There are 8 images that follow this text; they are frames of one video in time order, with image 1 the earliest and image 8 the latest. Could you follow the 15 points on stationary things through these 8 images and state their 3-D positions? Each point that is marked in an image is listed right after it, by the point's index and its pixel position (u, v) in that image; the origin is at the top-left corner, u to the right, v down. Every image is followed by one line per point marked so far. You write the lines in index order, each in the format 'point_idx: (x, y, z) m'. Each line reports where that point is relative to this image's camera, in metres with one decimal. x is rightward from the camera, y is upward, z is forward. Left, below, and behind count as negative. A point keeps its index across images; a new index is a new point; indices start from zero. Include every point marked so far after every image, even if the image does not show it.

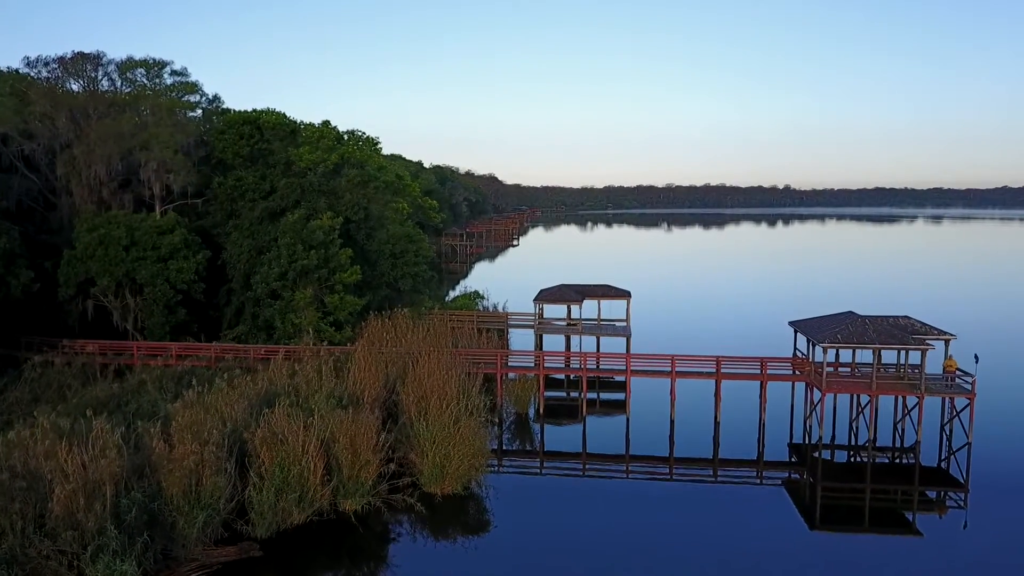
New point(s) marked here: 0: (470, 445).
0: (-0.8, -3.2, +16.1) m
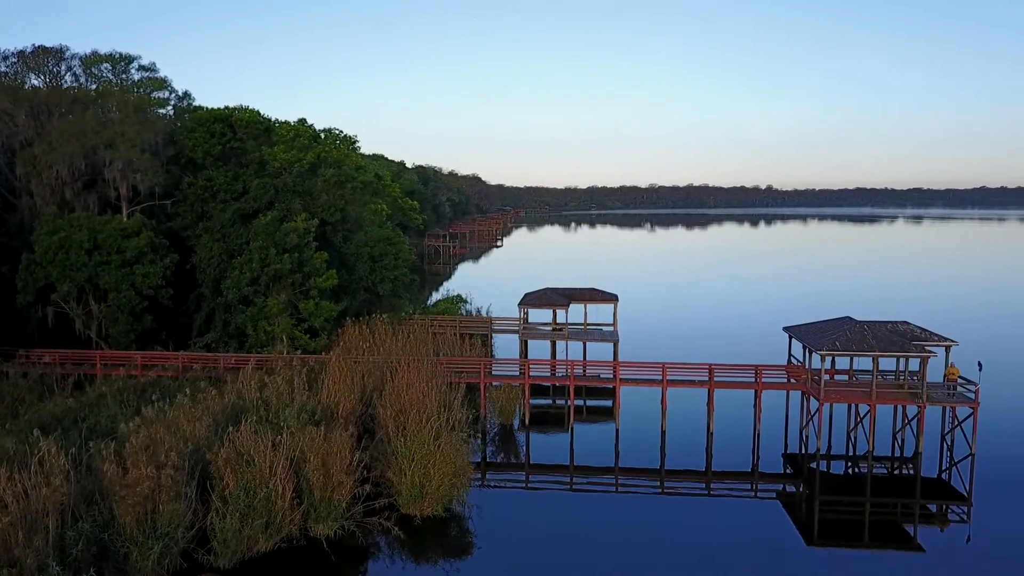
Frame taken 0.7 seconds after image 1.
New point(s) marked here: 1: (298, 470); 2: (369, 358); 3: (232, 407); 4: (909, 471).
0: (-1.1, -3.3, +15.1) m
1: (-3.6, -3.1, +13.6) m
2: (-3.5, -1.7, +19.5) m
3: (-5.4, -2.3, +15.5) m
4: (+9.6, -4.4, +19.4) m
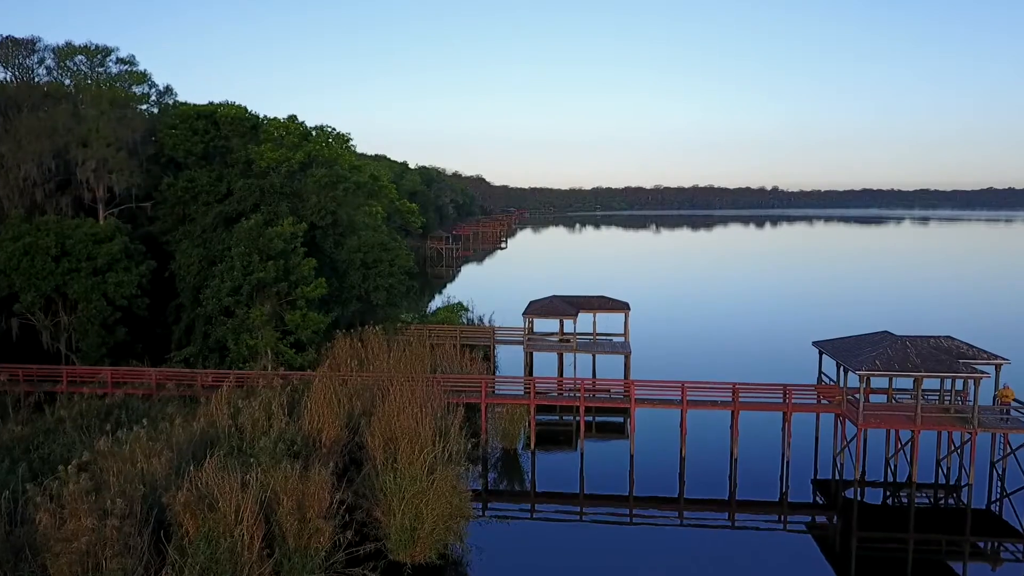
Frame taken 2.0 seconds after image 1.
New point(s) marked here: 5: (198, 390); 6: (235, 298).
0: (-1.1, -3.5, +13.3) m
1: (-3.6, -3.3, +11.8) m
2: (-3.4, -2.0, +17.7) m
3: (-5.3, -2.6, +13.8) m
4: (+9.7, -4.6, +17.6) m
5: (-7.1, -2.3, +18.2) m
6: (-6.9, -0.3, +19.9) m
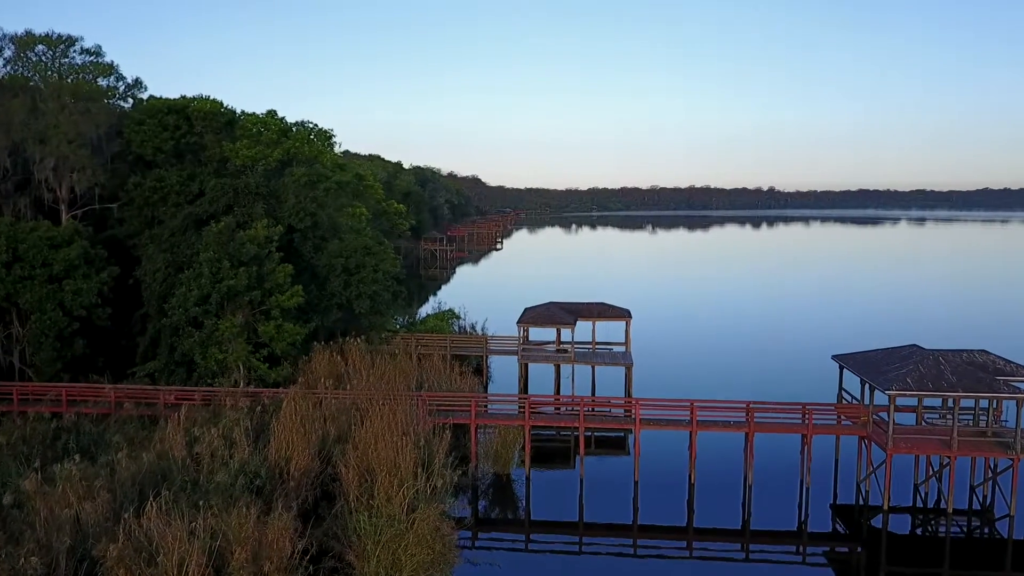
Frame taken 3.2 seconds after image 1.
0: (-1.2, -3.7, +11.7) m
1: (-3.7, -3.5, +10.2) m
2: (-3.5, -2.2, +16.1) m
3: (-5.4, -2.7, +12.1) m
4: (+9.6, -4.8, +16.0) m
5: (-7.3, -2.5, +16.6) m
6: (-7.0, -0.5, +18.2) m
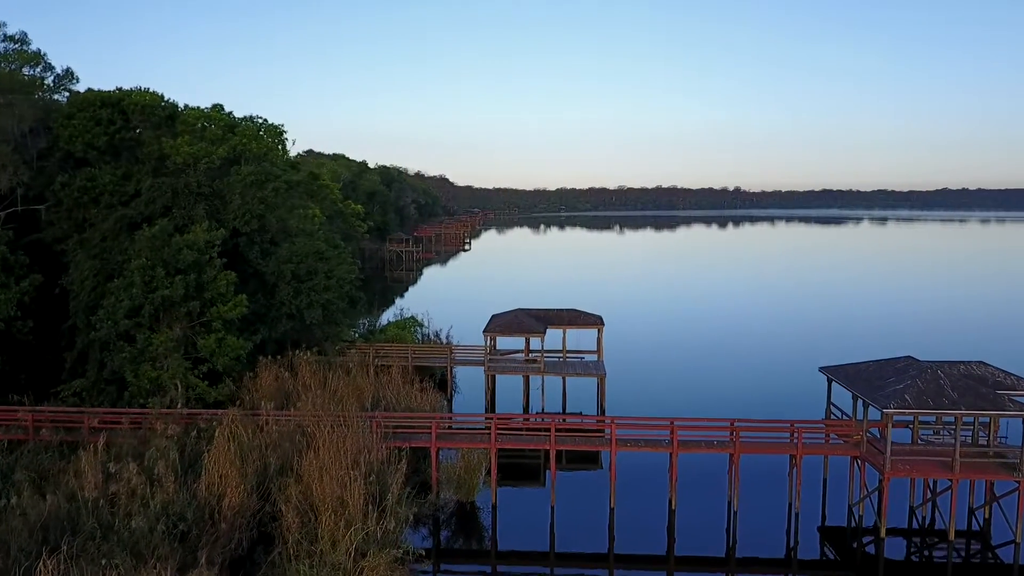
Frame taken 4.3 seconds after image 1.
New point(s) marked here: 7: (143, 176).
0: (-1.7, -3.9, +10.2) m
1: (-4.1, -3.7, +8.6) m
2: (-4.2, -2.4, +14.5) m
3: (-5.9, -3.0, +10.4) m
4: (+8.9, -5.0, +14.9) m
5: (-7.9, -2.7, +14.8) m
6: (-7.7, -0.7, +16.5) m
7: (-8.9, +2.7, +19.3) m
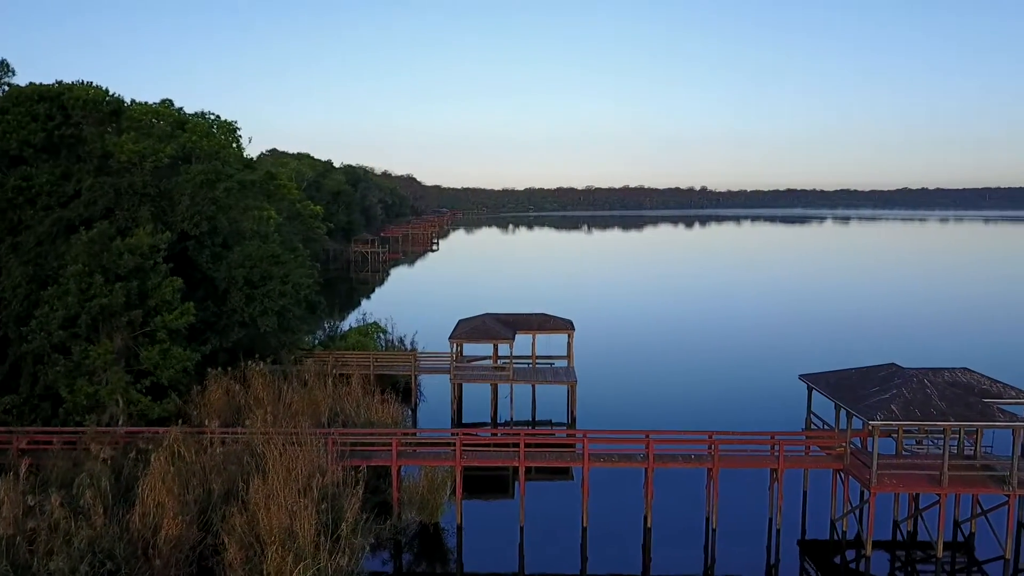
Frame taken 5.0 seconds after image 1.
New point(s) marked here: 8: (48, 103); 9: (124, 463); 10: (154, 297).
0: (-2.1, -4.0, +9.2) m
1: (-4.4, -3.9, +7.5) m
2: (-4.8, -2.5, +13.4) m
3: (-6.3, -3.1, +9.3) m
4: (+8.3, -5.0, +14.3) m
5: (-8.5, -2.9, +13.6) m
6: (-8.4, -0.8, +15.3) m
7: (-9.6, +2.5, +18.0) m
8: (-11.3, +4.5, +19.6) m
9: (-6.0, -2.7, +12.4) m
10: (-7.2, -0.2, +16.3) m
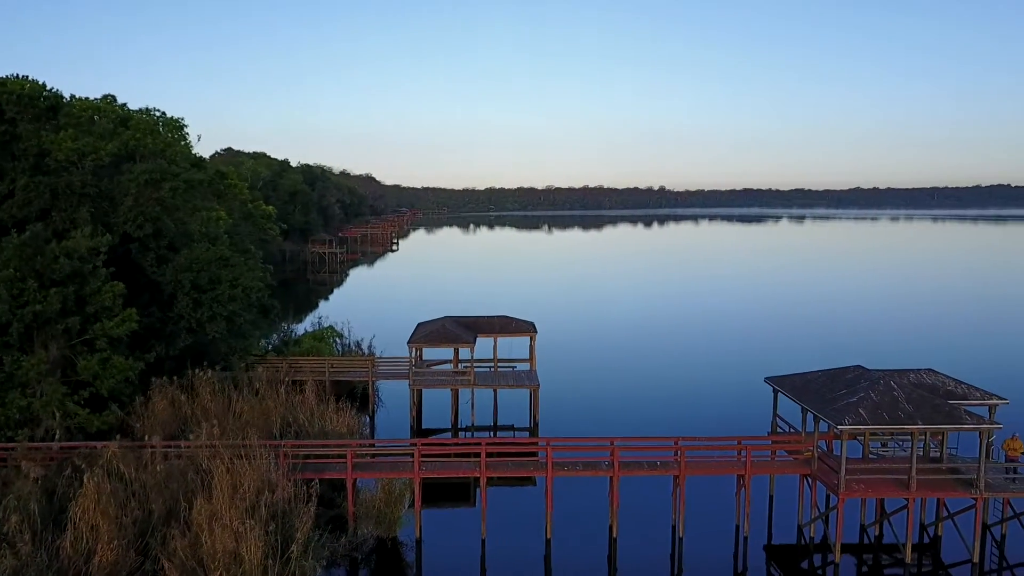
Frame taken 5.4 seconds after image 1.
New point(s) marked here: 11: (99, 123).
0: (-2.5, -4.1, +8.6) m
1: (-4.7, -3.9, +6.8) m
2: (-5.4, -2.6, +12.6) m
3: (-6.8, -3.2, +8.5) m
4: (+7.7, -5.0, +14.2) m
5: (-9.1, -3.0, +12.7) m
6: (-9.1, -0.9, +14.4) m
7: (-10.5, +2.4, +17.0) m
8: (-12.2, +4.4, +18.5) m
9: (-6.5, -2.8, +11.6) m
10: (-8.0, -0.3, +15.4) m
11: (-10.2, +4.0, +19.7) m
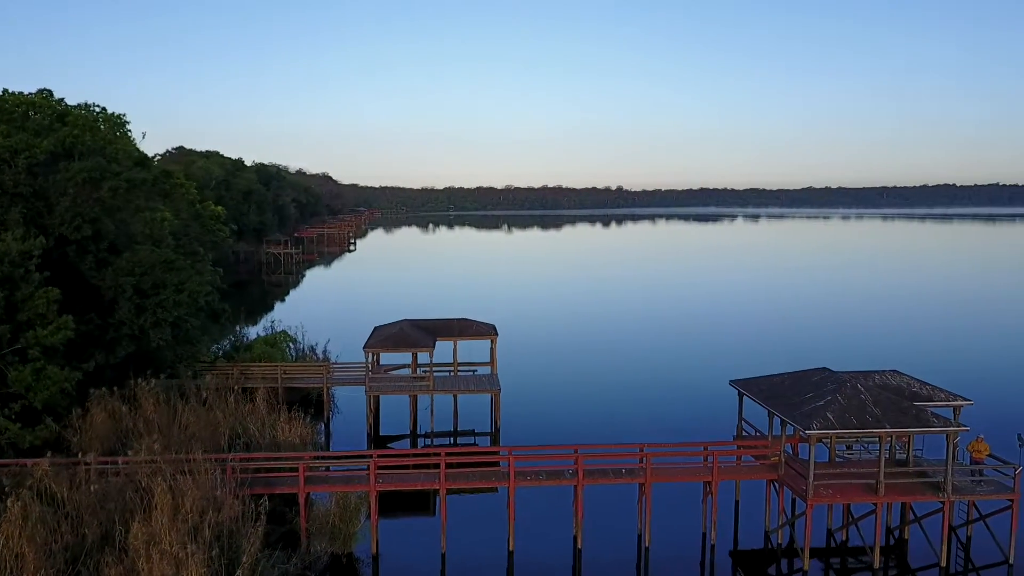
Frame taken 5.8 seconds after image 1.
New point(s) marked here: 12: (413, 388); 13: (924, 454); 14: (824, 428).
0: (-2.9, -4.2, +7.9) m
1: (-5.0, -4.0, +6.0) m
2: (-6.0, -2.7, +11.8) m
3: (-7.1, -3.3, +7.6) m
4: (+7.0, -5.0, +14.1) m
5: (-9.7, -3.1, +11.7) m
6: (-9.8, -1.0, +13.4) m
7: (-11.3, +2.3, +16.0) m
8: (-13.1, +4.2, +17.3) m
9: (-7.1, -2.9, +10.7) m
10: (-8.7, -0.4, +14.4) m
11: (-11.1, +3.9, +18.7) m
12: (-2.4, -2.4, +19.9) m
13: (+9.8, -3.9, +19.1) m
14: (+4.8, -2.1, +12.5) m
